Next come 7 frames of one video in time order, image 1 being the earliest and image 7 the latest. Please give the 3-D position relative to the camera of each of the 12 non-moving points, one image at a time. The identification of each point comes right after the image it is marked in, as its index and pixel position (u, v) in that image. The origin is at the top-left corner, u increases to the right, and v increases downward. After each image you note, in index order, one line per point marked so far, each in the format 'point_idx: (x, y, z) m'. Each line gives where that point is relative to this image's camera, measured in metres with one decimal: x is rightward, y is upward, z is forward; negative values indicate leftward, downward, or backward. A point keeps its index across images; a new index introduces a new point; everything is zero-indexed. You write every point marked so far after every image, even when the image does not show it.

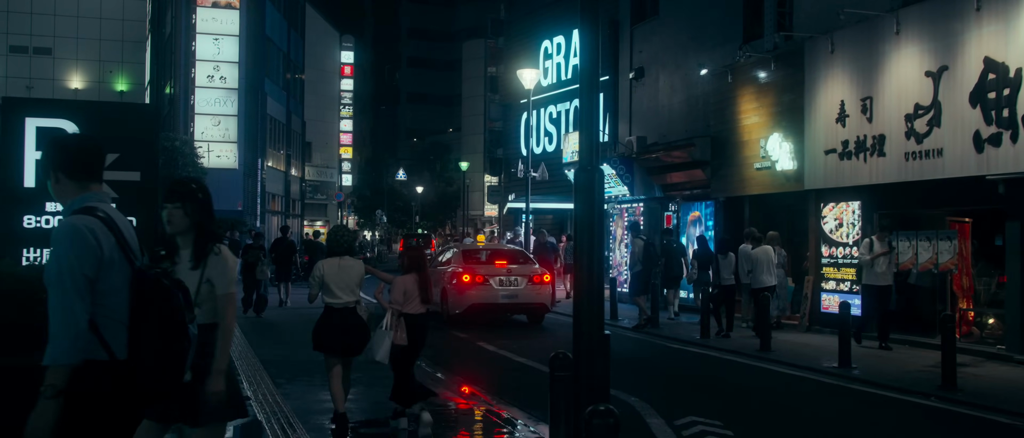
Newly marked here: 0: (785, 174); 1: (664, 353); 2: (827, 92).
0: (+5.2, +0.9, +16.8) m
1: (+2.4, -2.1, +13.9) m
2: (+5.7, +2.3, +15.8) m
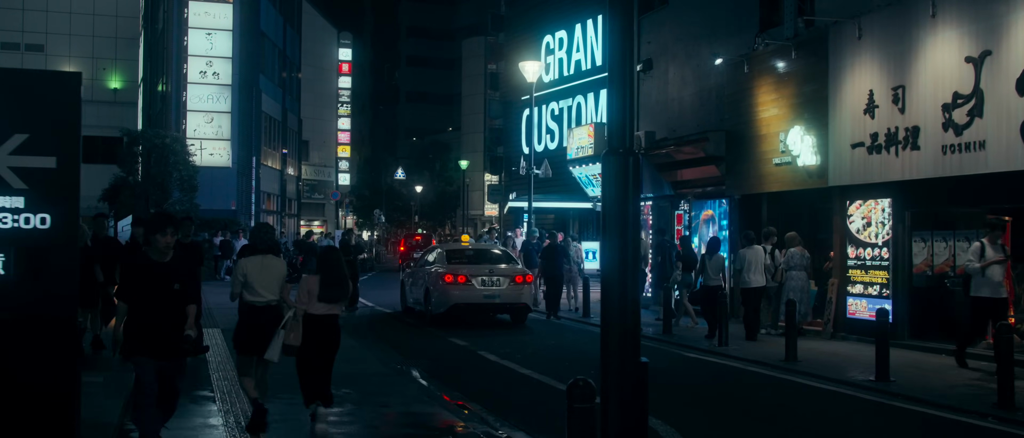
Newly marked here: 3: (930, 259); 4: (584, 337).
0: (+5.3, +0.9, +15.7) m
1: (+2.5, -2.1, +12.8) m
2: (+5.7, +2.3, +14.7) m
3: (+6.5, -0.6, +13.6) m
4: (+1.3, -2.1, +15.3) m
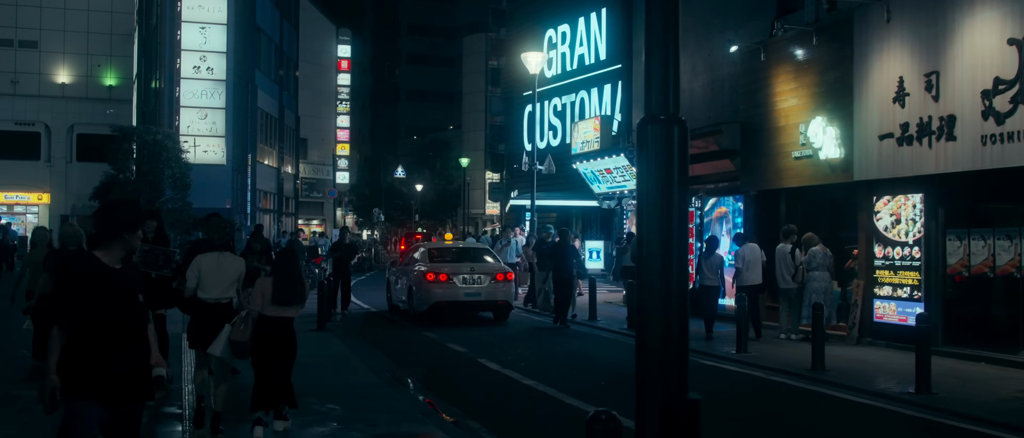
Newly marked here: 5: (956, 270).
0: (+5.3, +0.9, +14.7) m
1: (+2.5, -2.1, +11.8) m
2: (+5.8, +2.3, +13.7) m
3: (+6.5, -0.6, +12.6) m
4: (+1.3, -2.0, +14.3) m
5: (+6.5, -0.7, +12.8) m
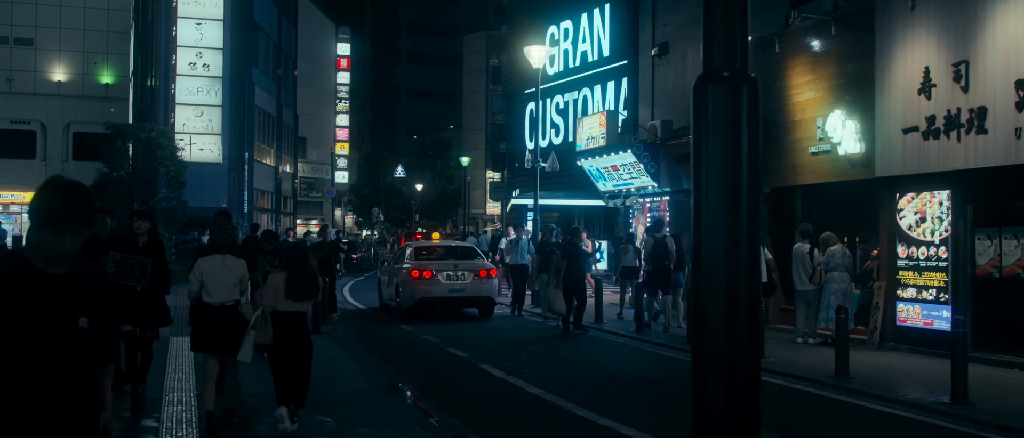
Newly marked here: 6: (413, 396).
0: (+5.4, +1.0, +14.0) m
1: (+2.6, -2.0, +11.1) m
2: (+5.8, +2.4, +13.0) m
3: (+6.6, -0.6, +11.9) m
4: (+1.4, -2.0, +13.6) m
5: (+6.5, -0.7, +12.1) m
6: (-1.1, -2.0, +10.1) m
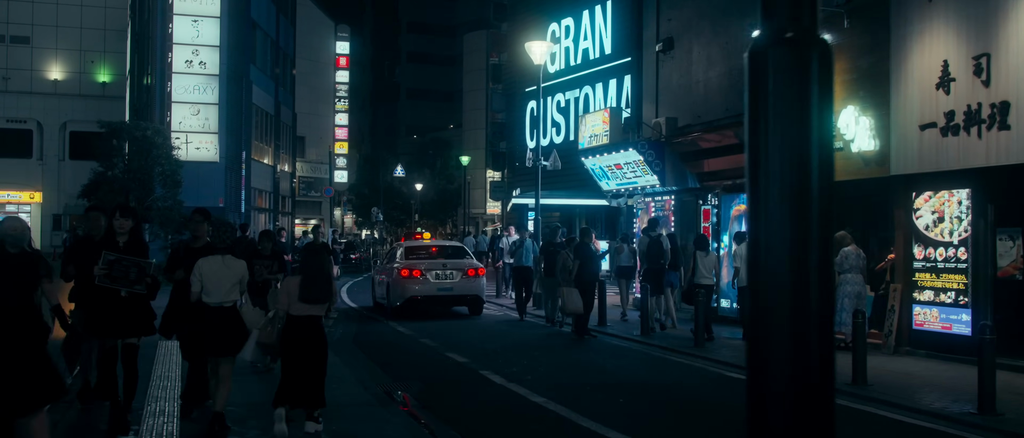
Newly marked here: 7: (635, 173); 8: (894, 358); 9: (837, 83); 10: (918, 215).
0: (+5.4, +1.0, +13.5) m
1: (+2.6, -2.0, +10.6) m
2: (+5.8, +2.4, +12.5) m
3: (+6.6, -0.5, +11.4) m
4: (+1.4, -2.0, +13.1) m
5: (+6.6, -0.7, +11.6) m
6: (-1.1, -2.0, +9.6) m
7: (+2.8, +1.0, +19.9) m
8: (+5.5, -2.0, +12.5) m
9: (+5.3, +2.2, +14.2) m
10: (+5.9, +0.1, +12.8) m
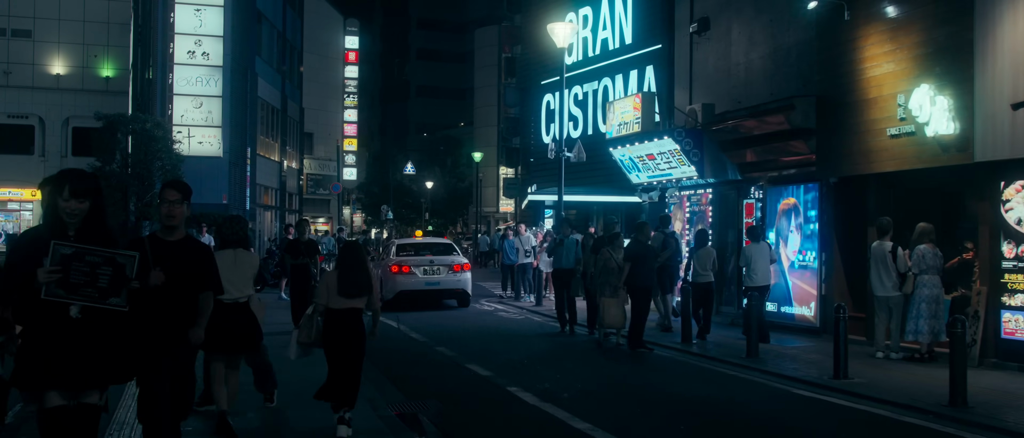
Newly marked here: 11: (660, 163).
0: (+5.8, +1.1, +11.8) m
1: (+3.0, -1.9, +8.9) m
2: (+6.2, +2.5, +10.8) m
3: (+7.0, -0.5, +9.7) m
4: (+1.8, -1.9, +11.5) m
5: (+6.9, -0.6, +9.9) m
6: (-0.8, -1.9, +8.0) m
7: (+3.2, +1.1, +18.3) m
8: (+5.8, -1.9, +10.9) m
9: (+5.6, +2.3, +12.5) m
10: (+6.3, +0.1, +11.1) m
11: (+3.1, +1.2, +18.8) m
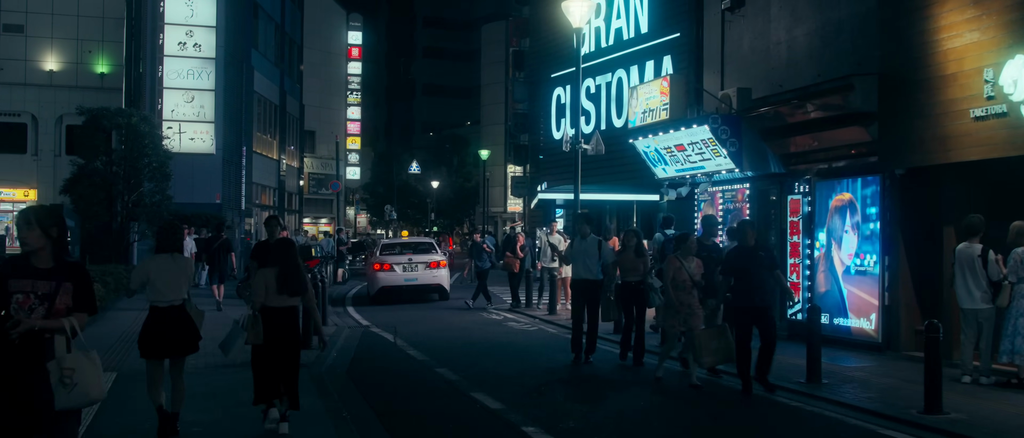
0: (+5.9, +1.1, +9.8) m
1: (+3.1, -1.9, +7.0) m
2: (+6.4, +2.5, +8.8) m
3: (+7.1, -0.4, +7.7) m
4: (+1.9, -1.9, +9.5) m
5: (+7.1, -0.6, +7.9) m
6: (-0.6, -1.9, +6.1) m
7: (+3.5, +1.2, +16.3) m
8: (+6.0, -1.9, +8.9) m
9: (+5.8, +2.3, +10.5) m
10: (+6.4, +0.2, +9.1) m
11: (+3.3, +1.2, +16.8) m
